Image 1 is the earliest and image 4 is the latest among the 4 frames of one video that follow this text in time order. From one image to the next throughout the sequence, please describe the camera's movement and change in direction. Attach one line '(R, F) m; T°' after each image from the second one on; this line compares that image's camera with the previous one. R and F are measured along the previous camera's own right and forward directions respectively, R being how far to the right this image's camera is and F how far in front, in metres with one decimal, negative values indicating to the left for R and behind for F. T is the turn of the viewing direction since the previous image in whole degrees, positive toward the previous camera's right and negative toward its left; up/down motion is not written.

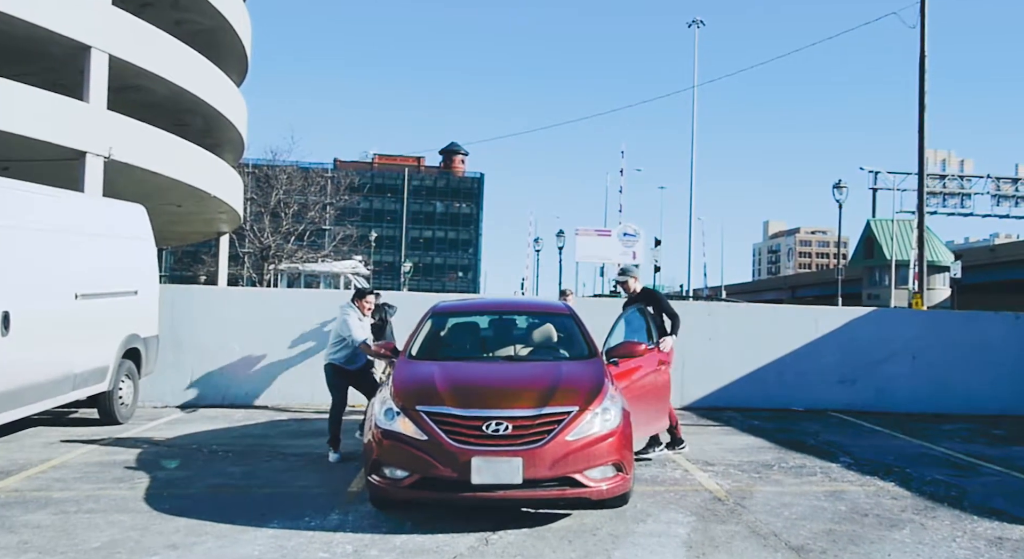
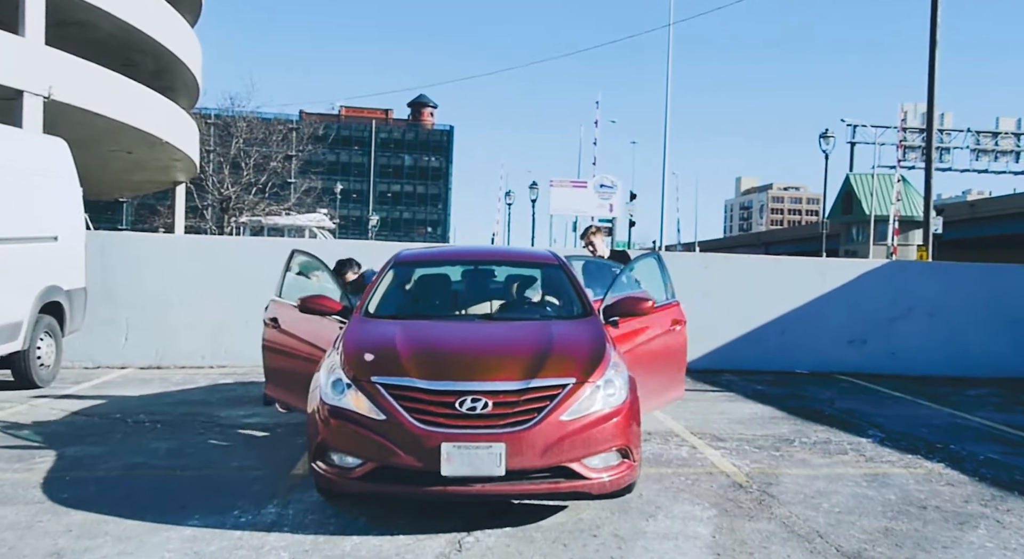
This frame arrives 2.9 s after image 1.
(-0.1, +1.2) m; +2°
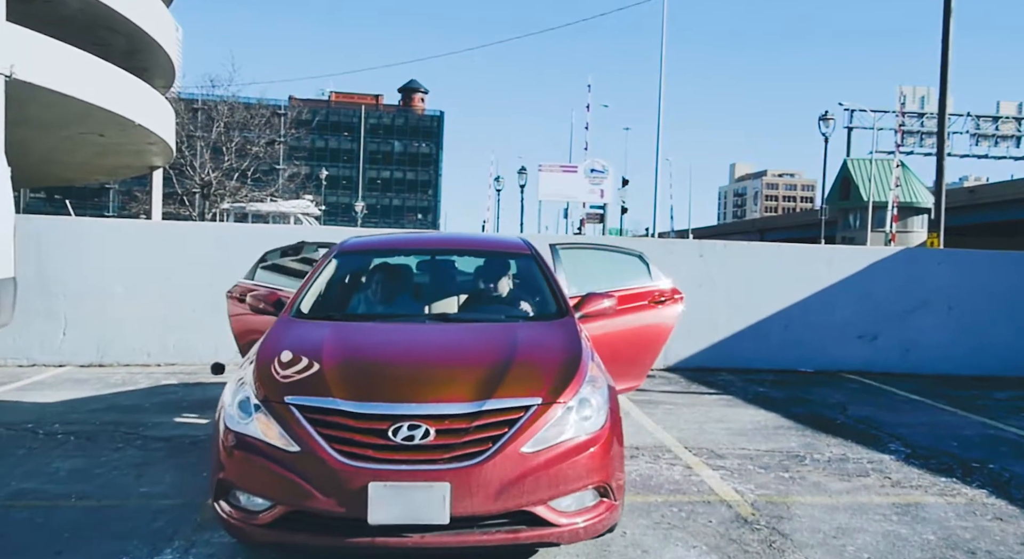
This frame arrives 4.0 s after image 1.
(+0.2, +0.9) m; 0°
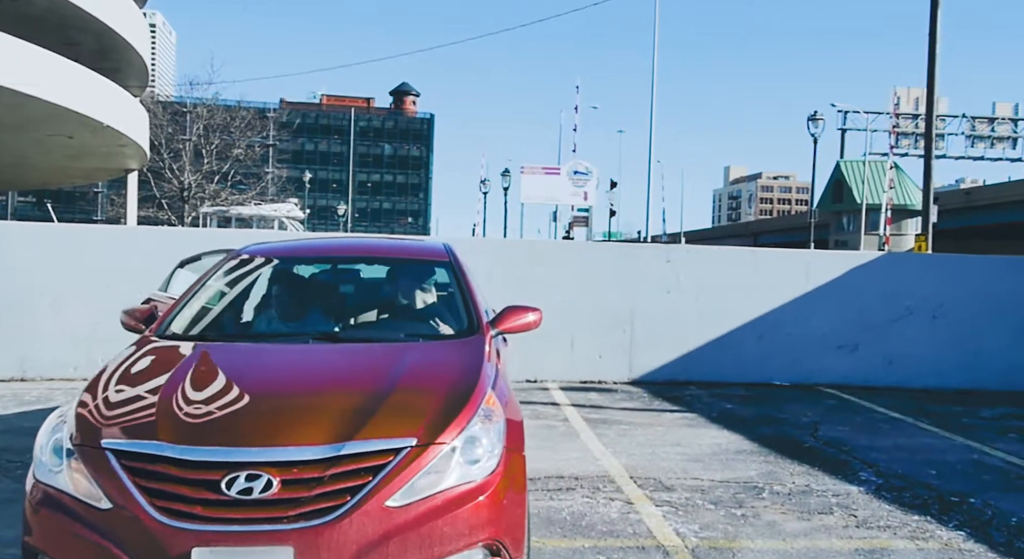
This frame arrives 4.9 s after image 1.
(+0.4, +0.6) m; 0°
